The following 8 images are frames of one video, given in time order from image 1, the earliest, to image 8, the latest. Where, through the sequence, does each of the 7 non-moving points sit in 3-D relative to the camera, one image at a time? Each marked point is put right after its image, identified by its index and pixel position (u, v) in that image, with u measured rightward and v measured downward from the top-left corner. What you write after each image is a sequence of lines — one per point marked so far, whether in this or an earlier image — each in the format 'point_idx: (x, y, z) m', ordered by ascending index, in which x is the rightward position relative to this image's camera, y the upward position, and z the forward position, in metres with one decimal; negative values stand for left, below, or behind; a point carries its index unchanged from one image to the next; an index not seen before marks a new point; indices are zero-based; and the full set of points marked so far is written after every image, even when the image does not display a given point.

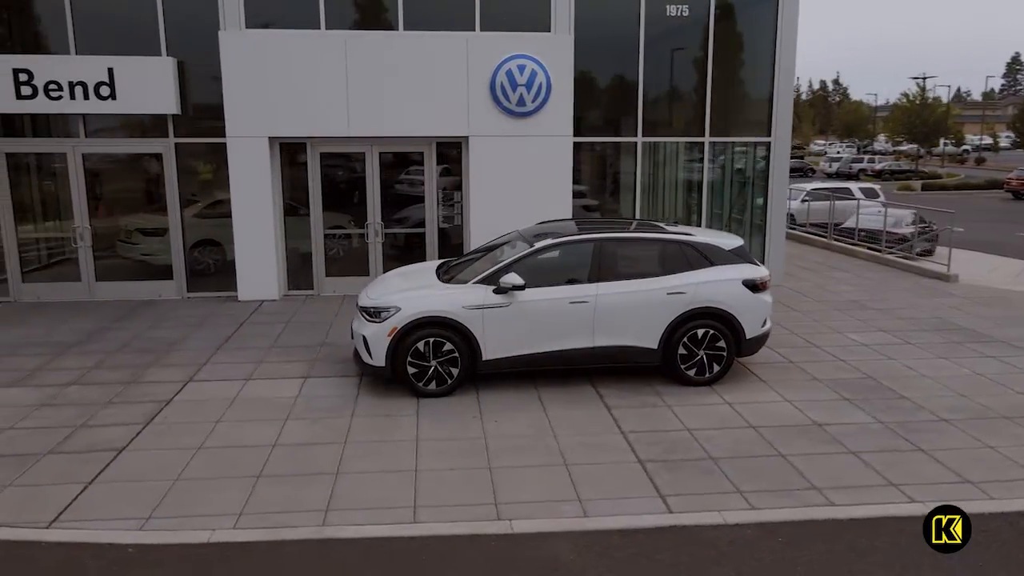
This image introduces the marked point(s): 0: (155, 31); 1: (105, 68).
0: (-5.4, +3.8, +11.5) m
1: (-5.9, +3.2, +11.0) m
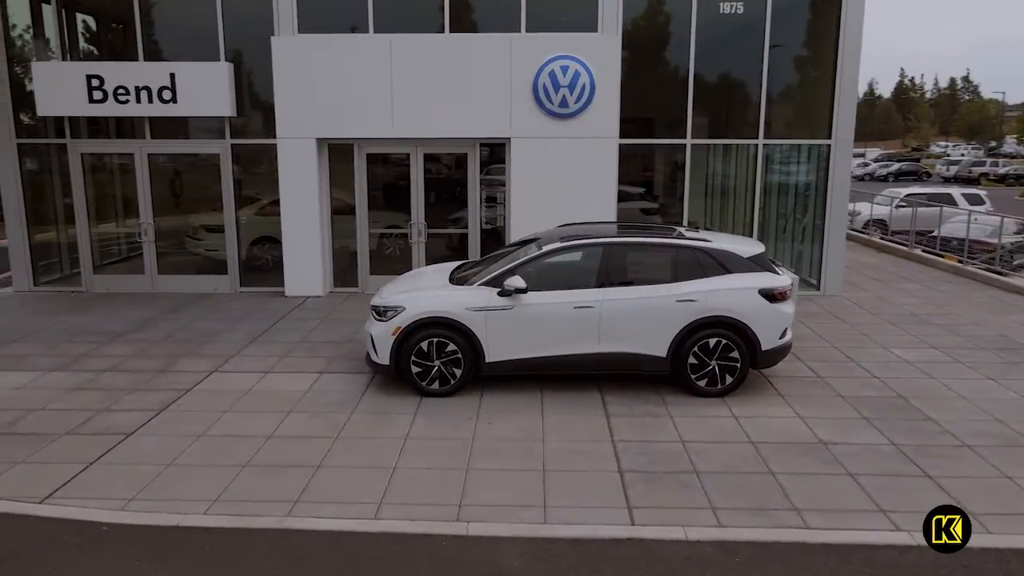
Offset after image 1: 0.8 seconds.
0: (-4.7, +3.9, +12.1) m
1: (-5.3, +3.3, +11.7) m
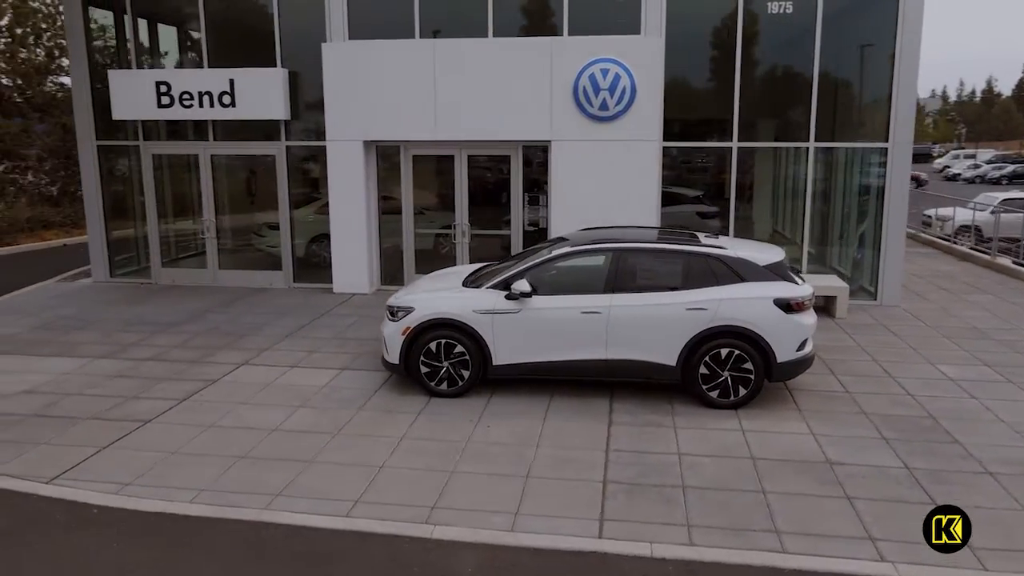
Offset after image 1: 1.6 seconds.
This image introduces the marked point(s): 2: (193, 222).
0: (-3.9, +4.0, +12.6) m
1: (-4.6, +3.3, +12.3) m
2: (-5.7, +1.2, +13.5) m
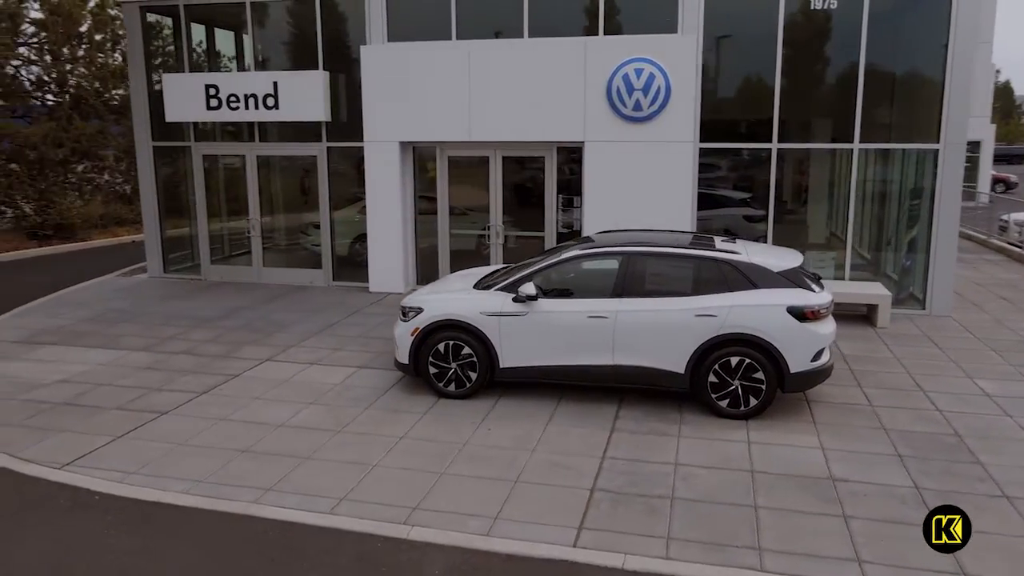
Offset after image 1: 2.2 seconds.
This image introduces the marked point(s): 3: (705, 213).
0: (-3.3, +4.0, +12.9) m
1: (-4.0, +3.4, +12.6) m
2: (-5.0, +1.2, +14.0) m
3: (+2.9, +1.2, +11.7) m
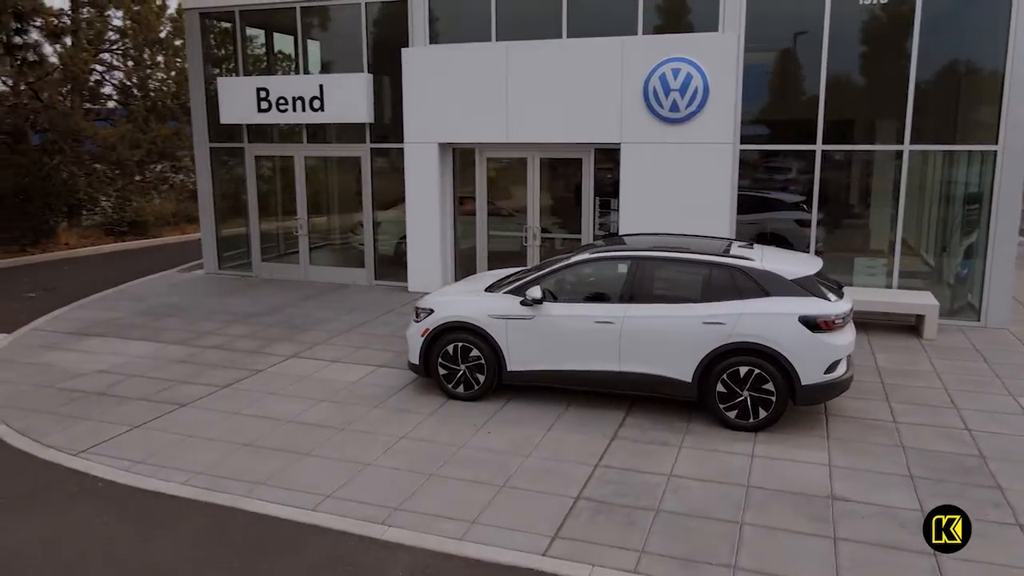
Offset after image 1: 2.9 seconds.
0: (-2.6, +4.1, +13.2) m
1: (-3.3, +3.4, +13.0) m
2: (-4.2, +1.3, +14.4) m
3: (+3.5, +1.1, +11.4) m
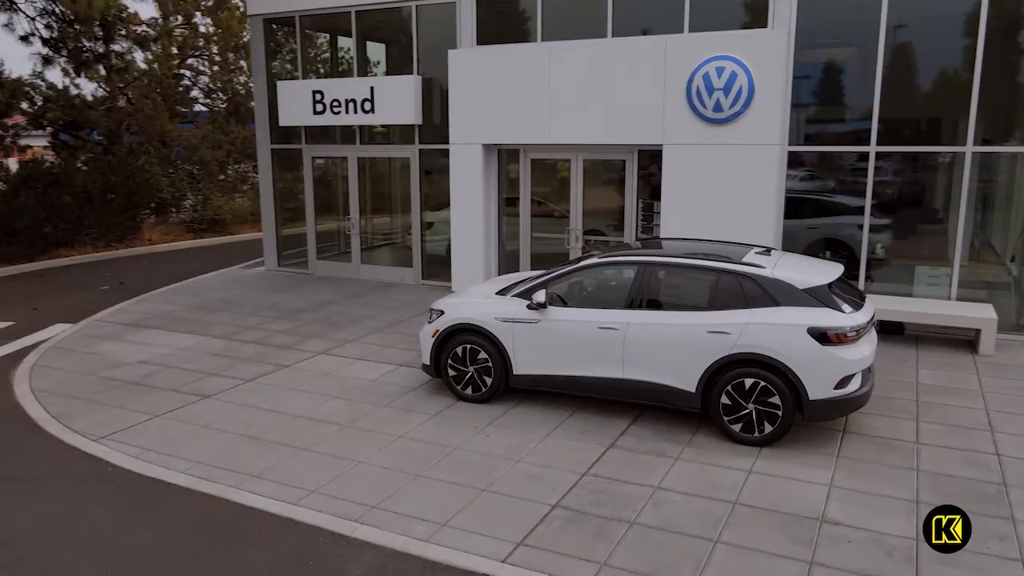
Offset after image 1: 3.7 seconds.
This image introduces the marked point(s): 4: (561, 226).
0: (-1.7, +4.1, +13.4) m
1: (-2.5, +3.5, +13.3) m
2: (-3.3, +1.3, +14.8) m
3: (+4.0, +1.0, +10.9) m
4: (+0.7, +1.0, +12.5) m
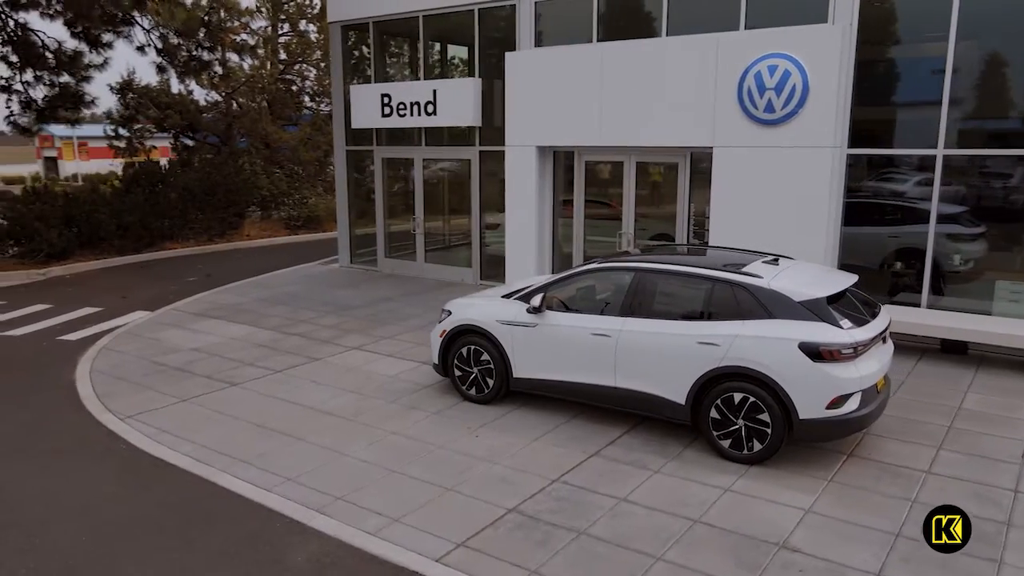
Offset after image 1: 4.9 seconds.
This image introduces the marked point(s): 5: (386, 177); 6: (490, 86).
0: (-0.6, +4.1, +13.6) m
1: (-1.4, +3.5, +13.6) m
2: (-2.0, +1.4, +15.3) m
3: (+4.6, +0.8, +10.3) m
4: (+1.6, +1.0, +12.4) m
5: (-2.5, +2.2, +15.4) m
6: (-0.4, +3.5, +13.5) m
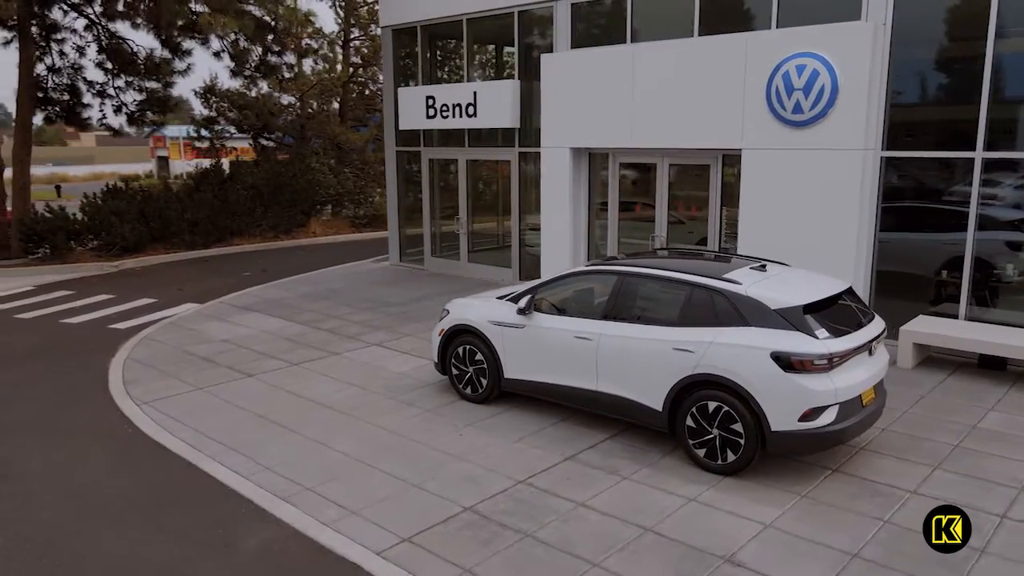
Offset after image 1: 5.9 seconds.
0: (+0.1, +4.1, +13.7) m
1: (-0.7, +3.5, +13.8) m
2: (-1.2, +1.4, +15.5) m
3: (+4.8, +0.7, +9.8) m
4: (+2.1, +0.9, +12.2) m
5: (-1.6, +2.2, +15.6) m
6: (+0.3, +3.5, +13.5) m
